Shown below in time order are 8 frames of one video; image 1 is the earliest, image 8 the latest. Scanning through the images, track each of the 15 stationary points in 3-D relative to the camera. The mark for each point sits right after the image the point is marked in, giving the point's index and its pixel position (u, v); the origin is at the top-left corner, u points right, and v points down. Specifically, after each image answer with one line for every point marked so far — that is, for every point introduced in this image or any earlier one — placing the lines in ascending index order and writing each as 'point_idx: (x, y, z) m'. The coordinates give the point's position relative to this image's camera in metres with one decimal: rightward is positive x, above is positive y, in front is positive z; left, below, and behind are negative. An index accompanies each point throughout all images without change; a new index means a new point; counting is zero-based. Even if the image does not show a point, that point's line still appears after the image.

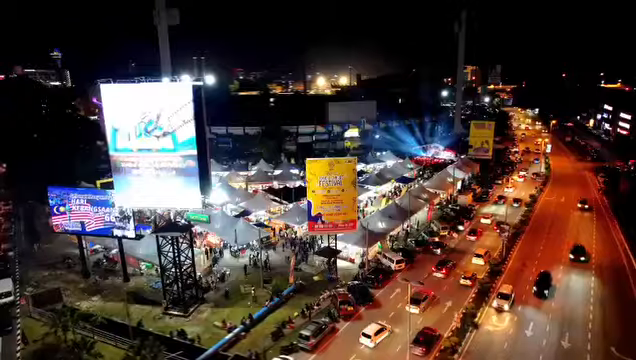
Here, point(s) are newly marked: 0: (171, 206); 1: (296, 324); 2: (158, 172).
0: (-6.3, -1.2, +17.5) m
1: (-1.0, -6.4, +17.8) m
2: (-6.8, +0.3, +17.2) m
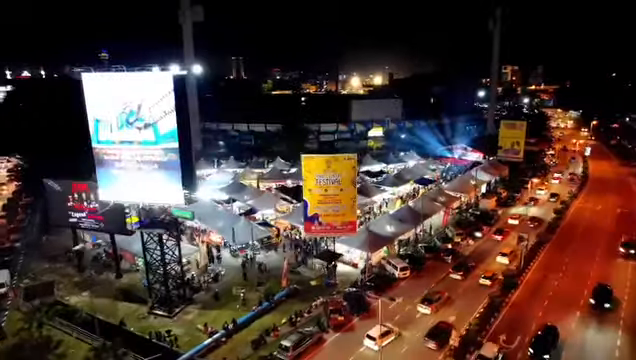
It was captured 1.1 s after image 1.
0: (-6.8, -0.9, +16.7) m
1: (-1.5, -6.3, +16.6) m
2: (-7.3, +0.6, +16.4) m
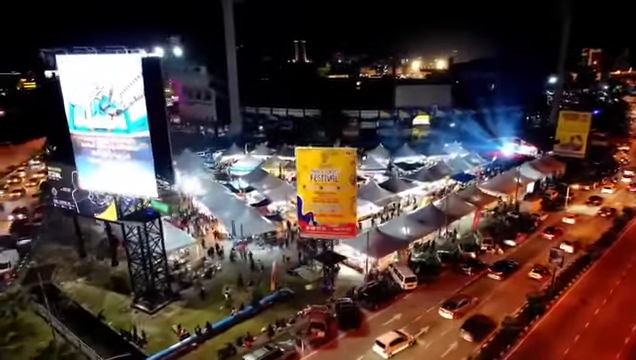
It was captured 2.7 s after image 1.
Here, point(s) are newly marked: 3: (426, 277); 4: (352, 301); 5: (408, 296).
0: (-7.4, -0.6, +15.7) m
1: (-2.4, -6.1, +15.1) m
2: (-7.8, +1.0, +15.4) m
3: (+5.3, -4.7, +19.5) m
4: (+1.4, -5.2, +17.2) m
5: (+4.1, -5.3, +18.1) m
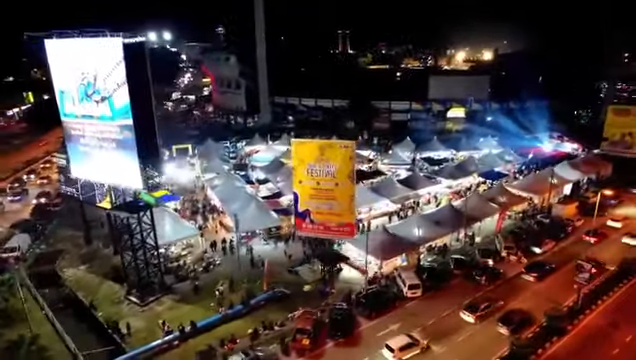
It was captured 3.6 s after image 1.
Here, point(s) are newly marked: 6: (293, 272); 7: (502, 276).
0: (-7.6, -0.2, +15.2) m
1: (-2.9, -5.9, +14.2) m
2: (-8.1, +1.4, +15.0) m
3: (+5.2, -4.6, +17.9) m
4: (+1.1, -5.1, +16.0) m
5: (+3.8, -5.2, +16.7) m
6: (-1.2, -4.4, +19.2) m
7: (+8.5, -4.4, +18.4) m
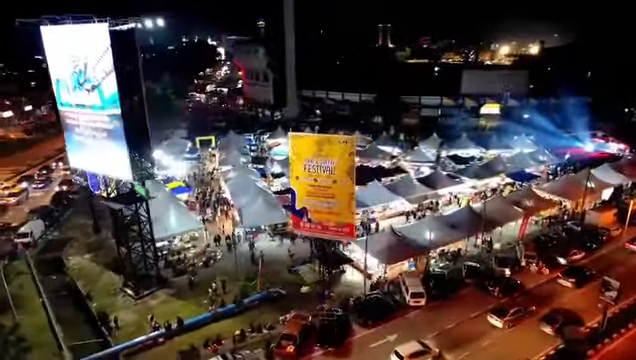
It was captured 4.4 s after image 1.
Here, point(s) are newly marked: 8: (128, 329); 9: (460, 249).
0: (-7.8, +0.2, +14.9) m
1: (-3.3, -5.7, +13.6) m
2: (-8.2, +1.7, +14.7) m
3: (+5.1, -4.7, +16.5) m
4: (+0.9, -5.0, +15.0) m
5: (+3.6, -5.1, +15.4) m
6: (-1.1, -4.2, +18.4) m
7: (+8.4, -4.5, +16.7) m
8: (-7.2, -5.6, +15.1) m
9: (+7.0, -3.4, +19.7) m
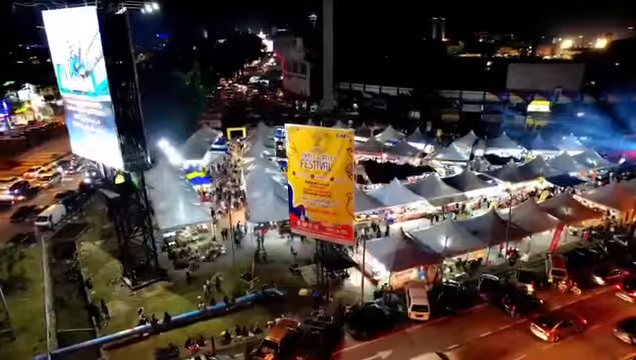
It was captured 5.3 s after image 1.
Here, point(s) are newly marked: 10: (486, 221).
0: (-7.8, +0.6, +14.7) m
1: (-3.8, -5.5, +13.0) m
2: (-8.2, +2.2, +14.5) m
3: (+4.9, -4.7, +14.9) m
4: (+0.5, -4.9, +13.8) m
5: (+3.3, -5.2, +14.0) m
6: (-1.0, -4.0, +17.5) m
7: (+8.2, -4.7, +14.8) m
8: (-7.4, -5.2, +14.9) m
9: (+7.2, -3.5, +17.8) m
10: (+7.7, -1.9, +18.5) m
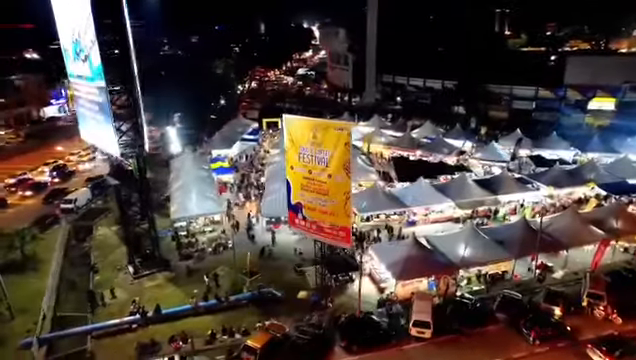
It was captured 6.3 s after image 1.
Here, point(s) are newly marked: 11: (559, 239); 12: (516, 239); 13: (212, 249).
0: (-7.7, +1.1, +14.5) m
1: (-4.2, -5.2, +12.4) m
2: (-8.1, +2.6, +14.3) m
3: (+4.7, -4.8, +13.3) m
4: (+0.2, -4.8, +12.7) m
5: (+3.0, -5.2, +12.6) m
6: (-0.8, -3.8, +16.5) m
7: (+8.0, -4.9, +12.7) m
8: (-7.6, -4.7, +14.8) m
9: (+7.4, -3.6, +15.9) m
10: (+8.0, -2.0, +16.4) m
11: (+9.7, -2.4, +16.2) m
12: (+7.9, -2.3, +16.1) m
13: (-4.9, -3.1, +18.4) m
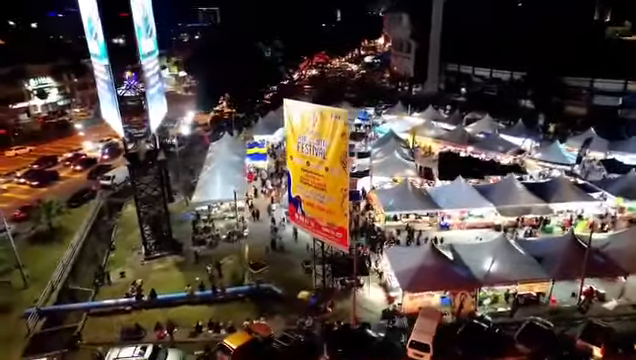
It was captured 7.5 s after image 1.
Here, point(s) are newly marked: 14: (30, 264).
0: (-7.4, +1.8, +14.5) m
1: (-4.6, -4.7, +12.1) m
2: (-7.6, +3.4, +14.3) m
3: (+4.3, -4.9, +11.4) m
4: (-0.2, -4.6, +11.6) m
5: (+2.5, -5.2, +11.0) m
6: (-0.5, -3.4, +15.5) m
7: (+7.4, -5.2, +10.3) m
8: (-7.5, -4.0, +14.9) m
9: (+7.5, -3.8, +13.5) m
10: (+8.3, -2.3, +13.8) m
11: (+9.9, -2.8, +13.4) m
12: (+8.0, -2.6, +13.6) m
13: (-4.1, -2.5, +18.0) m
14: (-11.5, -3.3, +16.1) m
